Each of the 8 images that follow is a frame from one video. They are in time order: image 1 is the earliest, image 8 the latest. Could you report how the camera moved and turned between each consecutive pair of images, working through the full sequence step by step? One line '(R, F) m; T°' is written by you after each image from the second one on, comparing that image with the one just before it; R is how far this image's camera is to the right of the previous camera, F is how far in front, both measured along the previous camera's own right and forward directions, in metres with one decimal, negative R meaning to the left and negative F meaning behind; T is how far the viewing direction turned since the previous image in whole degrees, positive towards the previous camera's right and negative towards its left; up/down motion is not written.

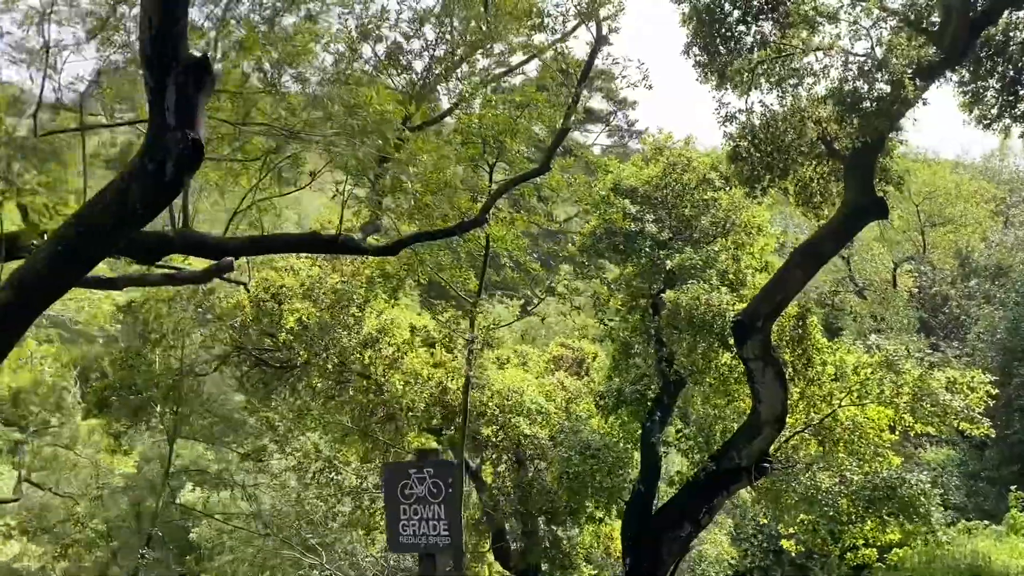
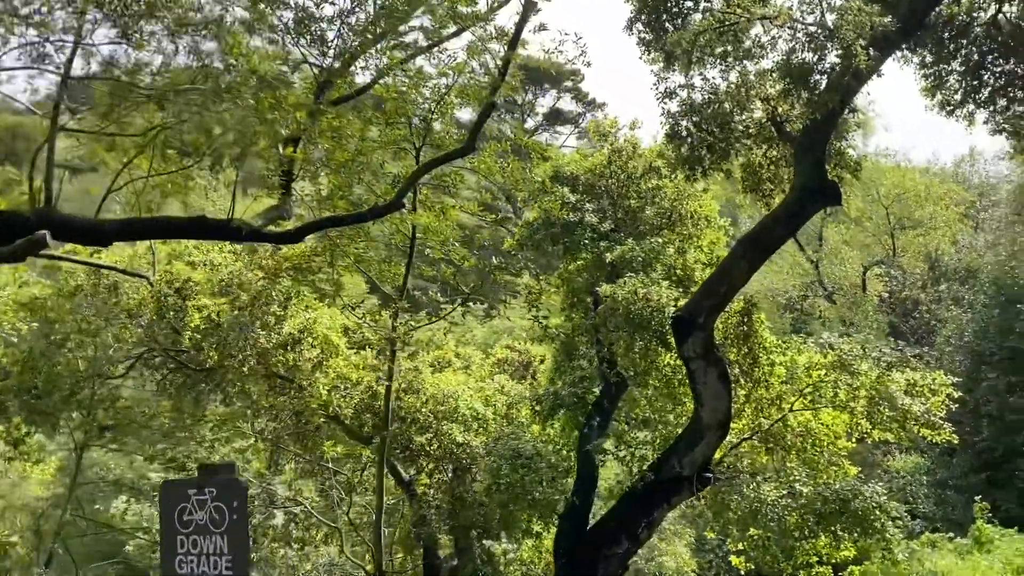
(+0.5, +0.7) m; +1°
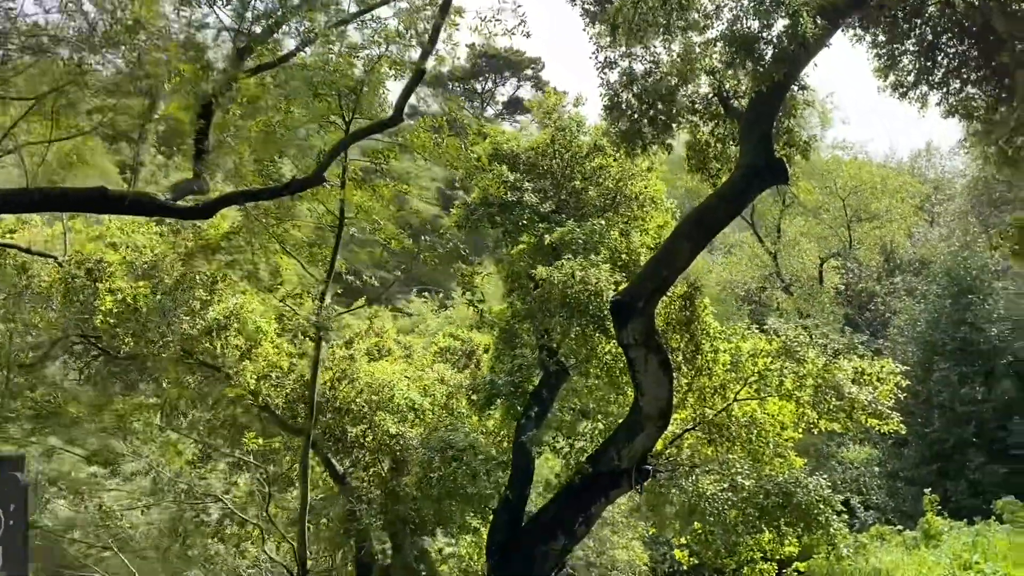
(+0.3, +0.4) m; +2°
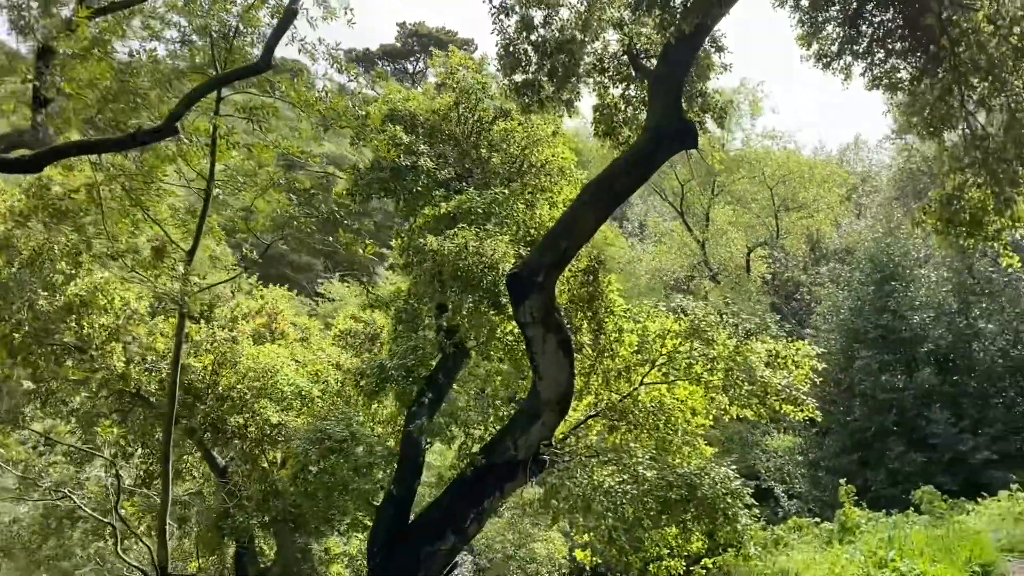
(+0.4, +0.7) m; +4°
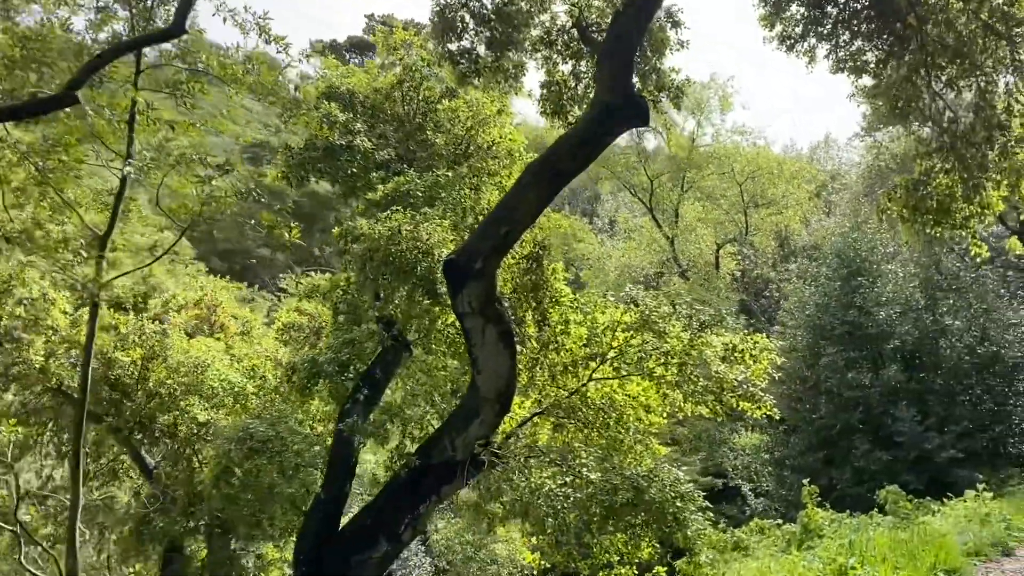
(+0.2, +0.4) m; +2°
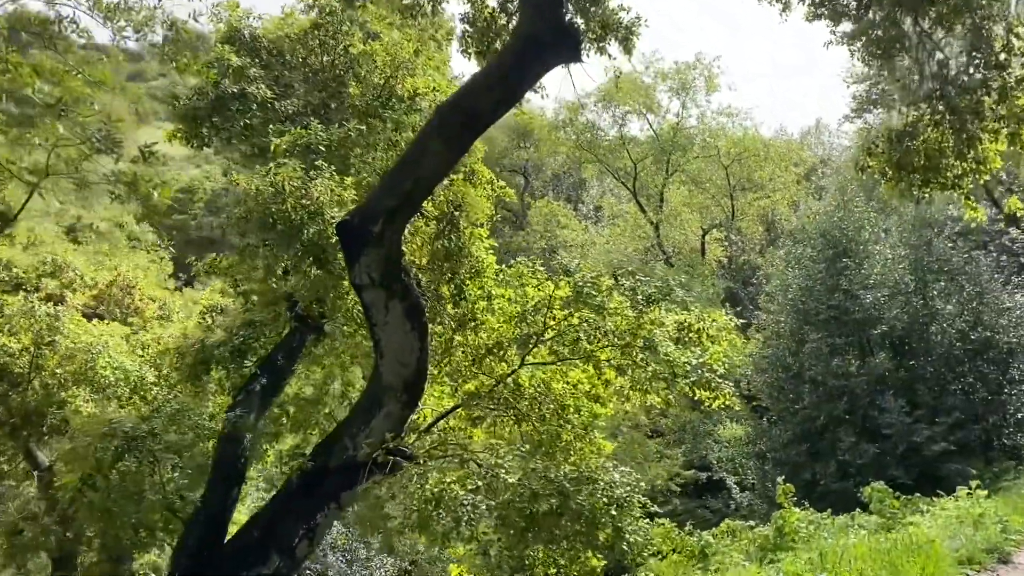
(+0.5, +0.9) m; 0°
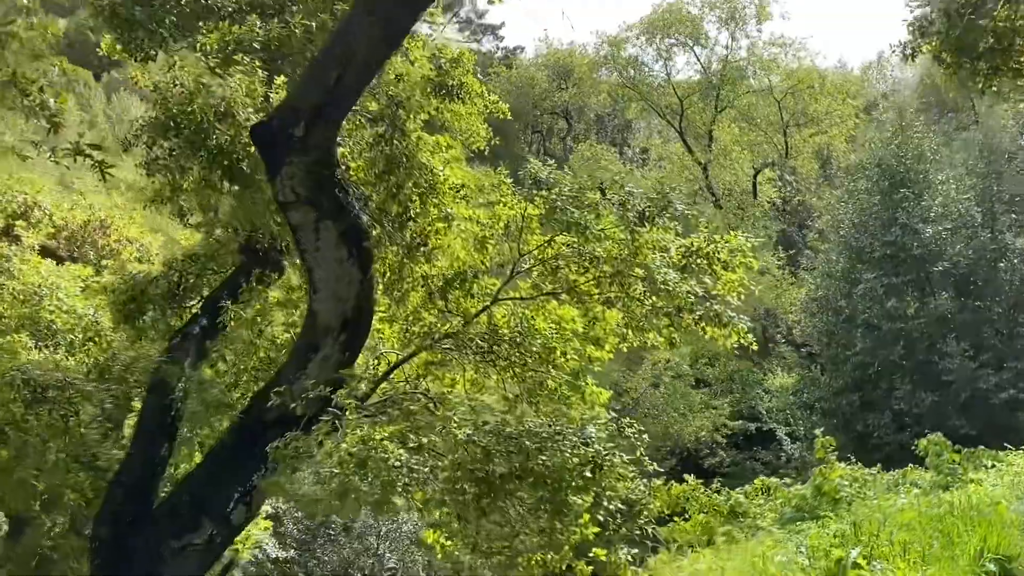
(+0.4, +0.9) m; -4°
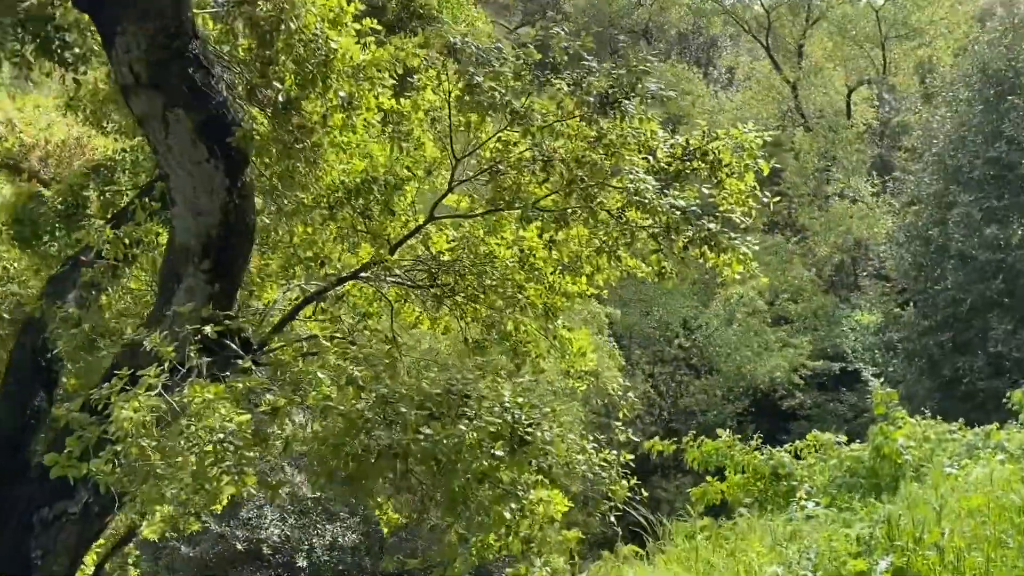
(+0.6, +1.0) m; -6°
